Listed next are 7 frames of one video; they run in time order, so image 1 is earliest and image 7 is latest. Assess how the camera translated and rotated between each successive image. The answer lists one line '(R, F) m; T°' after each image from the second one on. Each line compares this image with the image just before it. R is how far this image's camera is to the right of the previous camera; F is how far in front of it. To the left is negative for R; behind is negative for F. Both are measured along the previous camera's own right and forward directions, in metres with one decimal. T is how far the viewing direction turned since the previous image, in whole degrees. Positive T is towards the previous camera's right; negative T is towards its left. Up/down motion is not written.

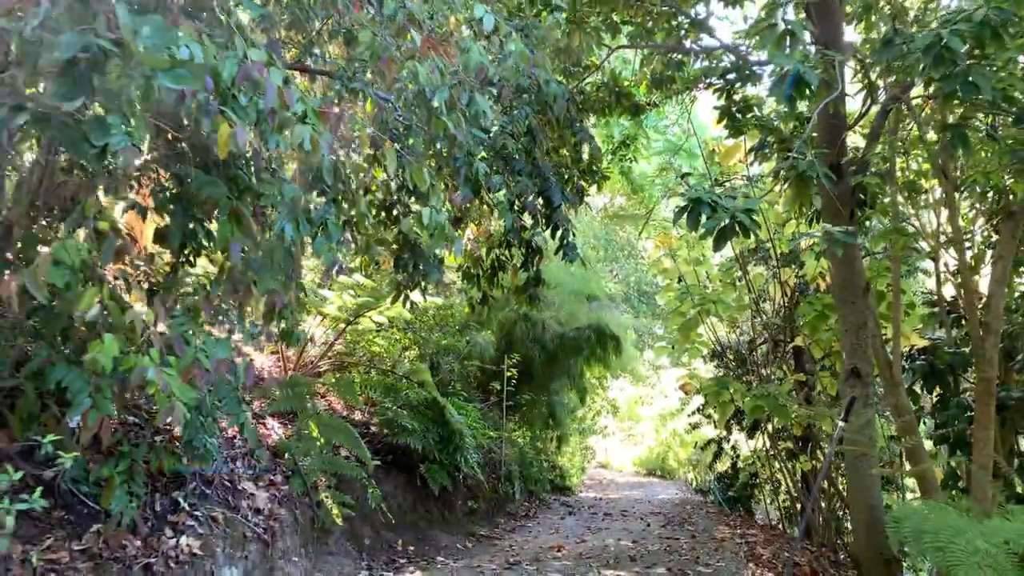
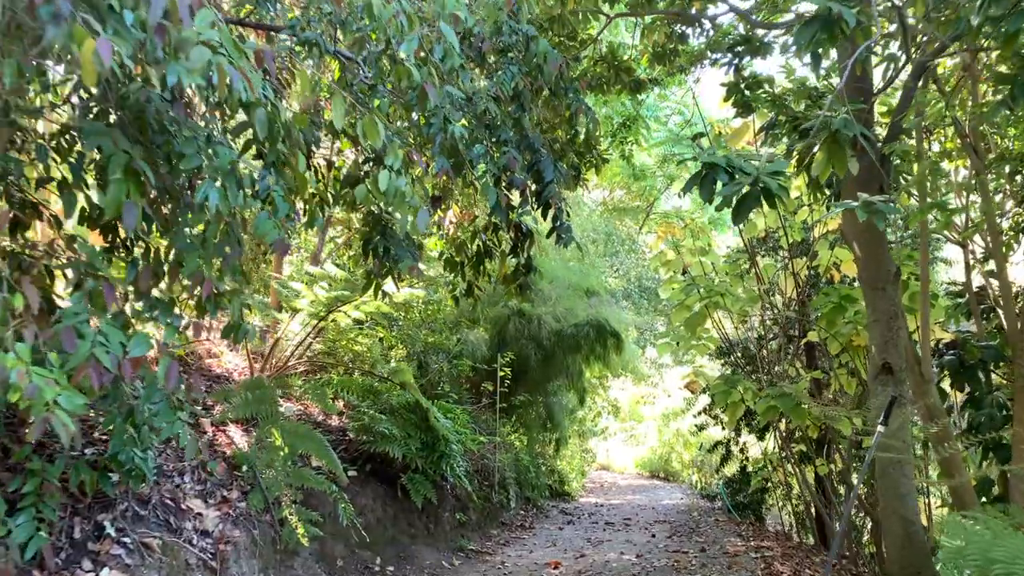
(0.0, +0.4) m; 0°
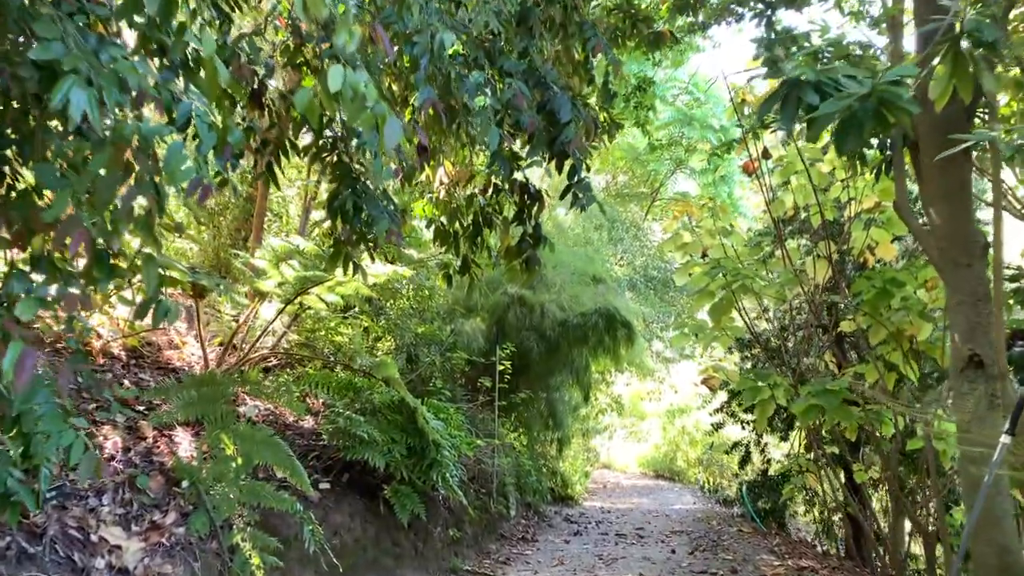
(0.0, +0.6) m; 0°
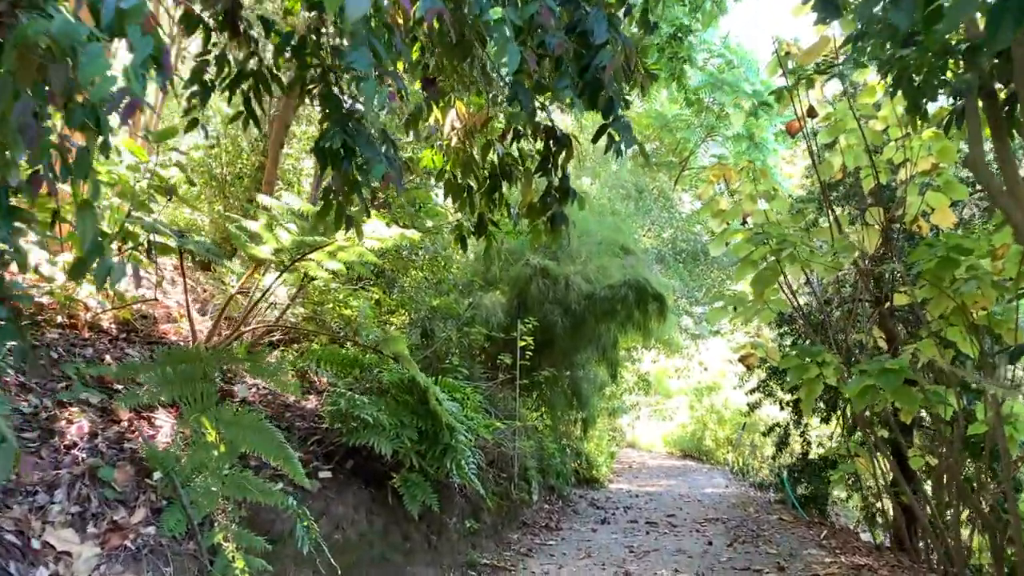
(0.0, +0.3) m; -2°
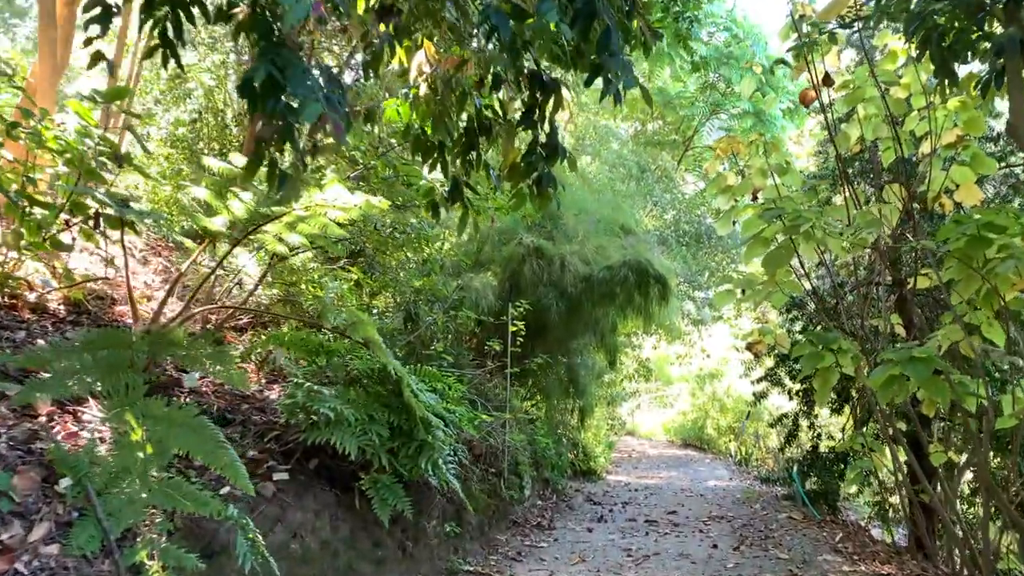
(+0.1, +0.3) m; 0°
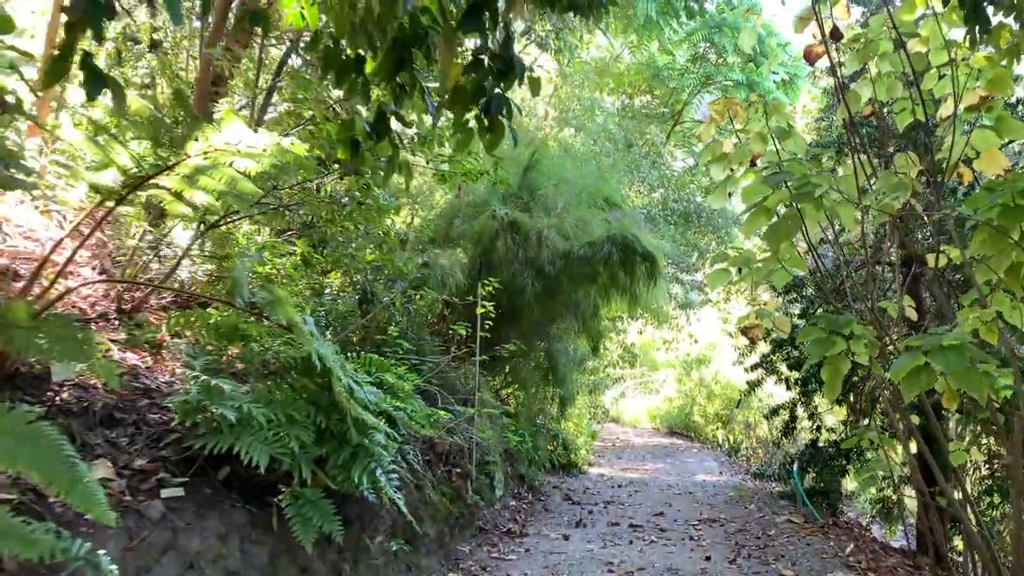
(+0.1, +0.5) m; +1°
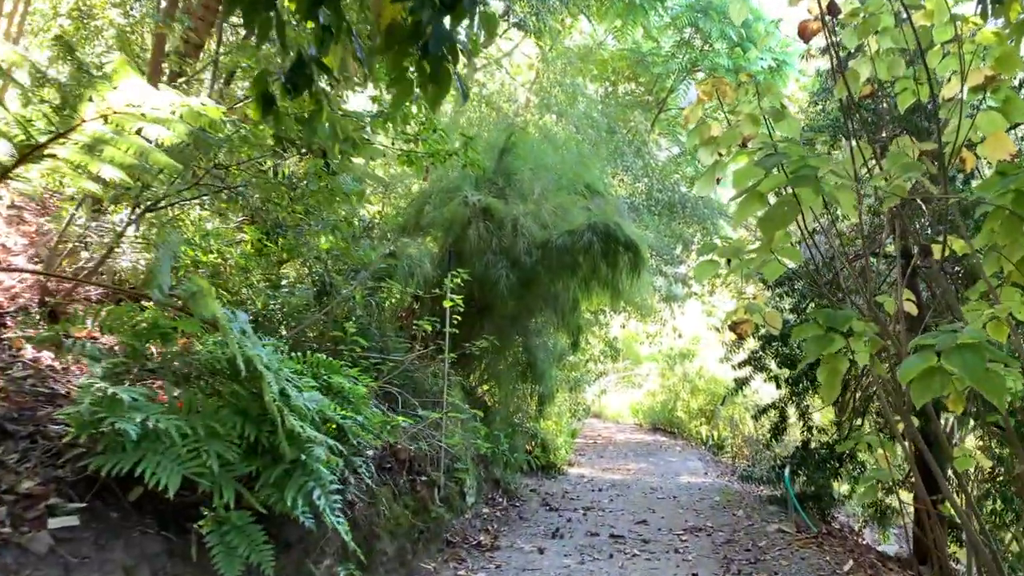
(+0.1, +0.3) m; +1°
